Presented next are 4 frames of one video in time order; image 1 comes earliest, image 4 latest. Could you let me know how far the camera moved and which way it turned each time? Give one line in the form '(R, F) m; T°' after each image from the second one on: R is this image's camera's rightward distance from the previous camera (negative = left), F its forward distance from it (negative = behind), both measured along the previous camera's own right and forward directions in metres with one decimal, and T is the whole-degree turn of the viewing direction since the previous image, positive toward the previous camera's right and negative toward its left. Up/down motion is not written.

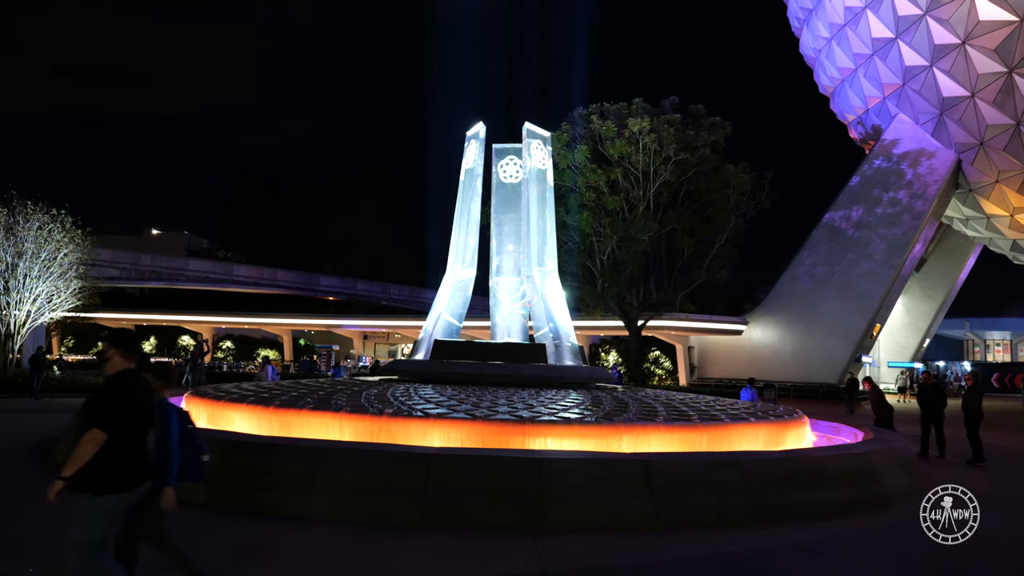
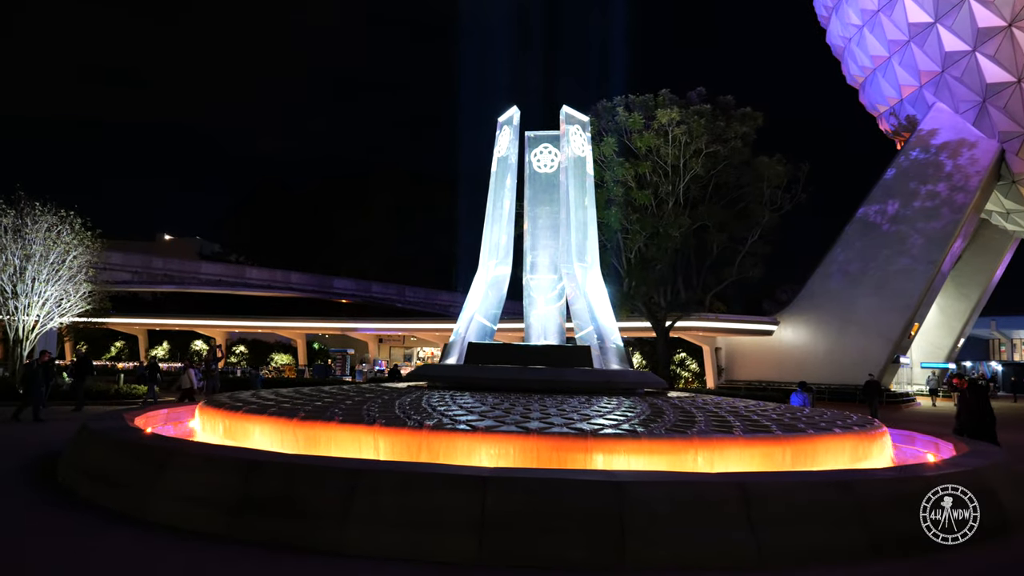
(-0.5, +1.1) m; -1°
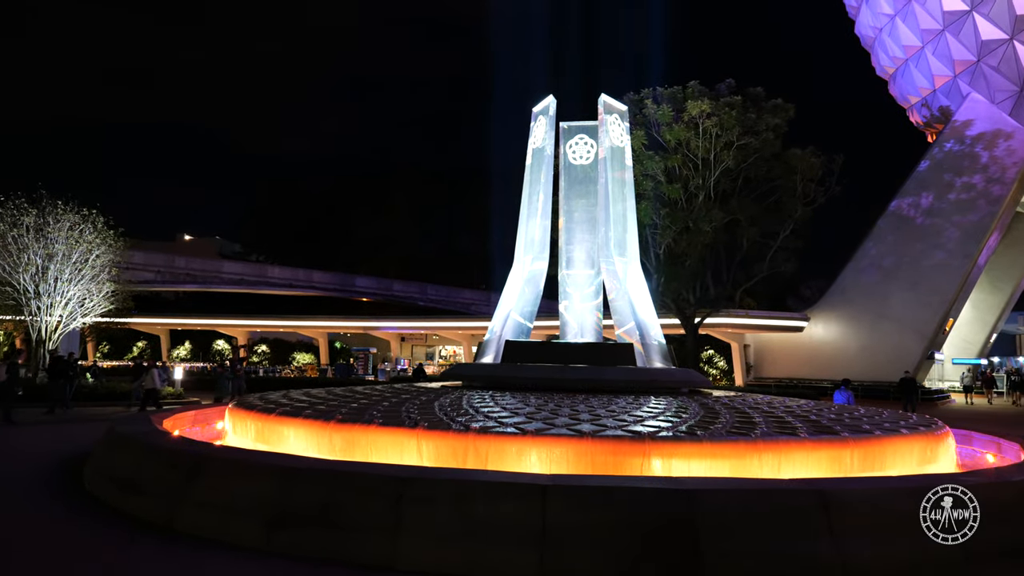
(-0.3, +0.4) m; -1°
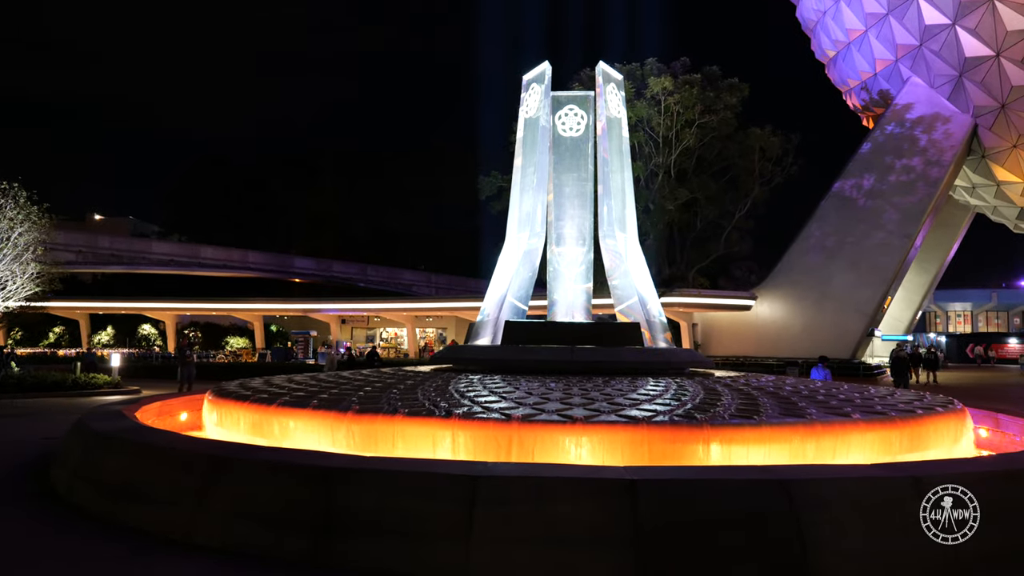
(-1.1, +0.7) m; +6°
